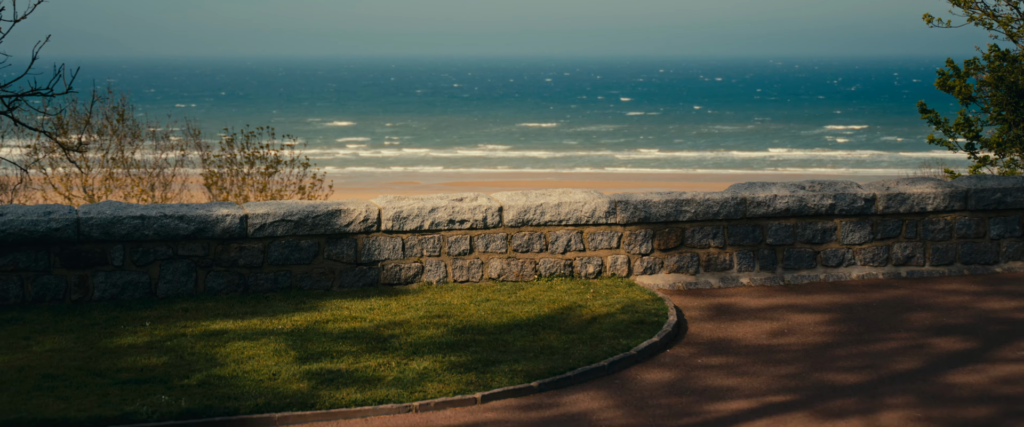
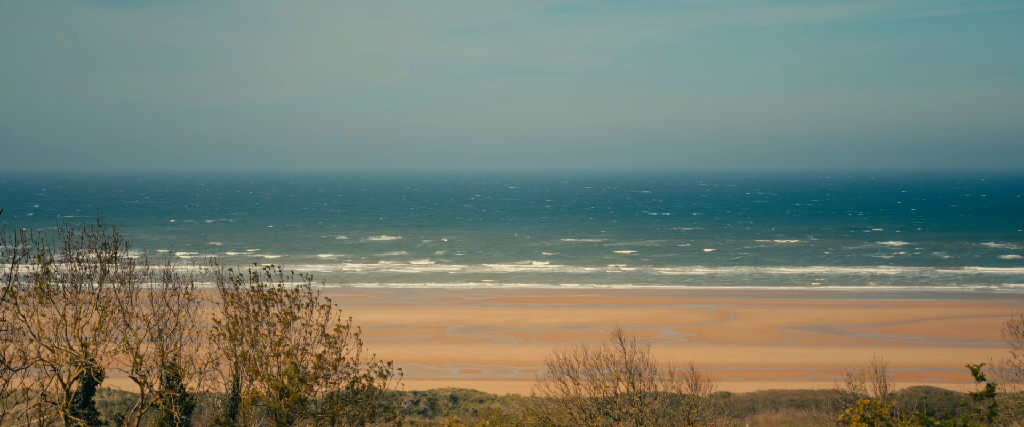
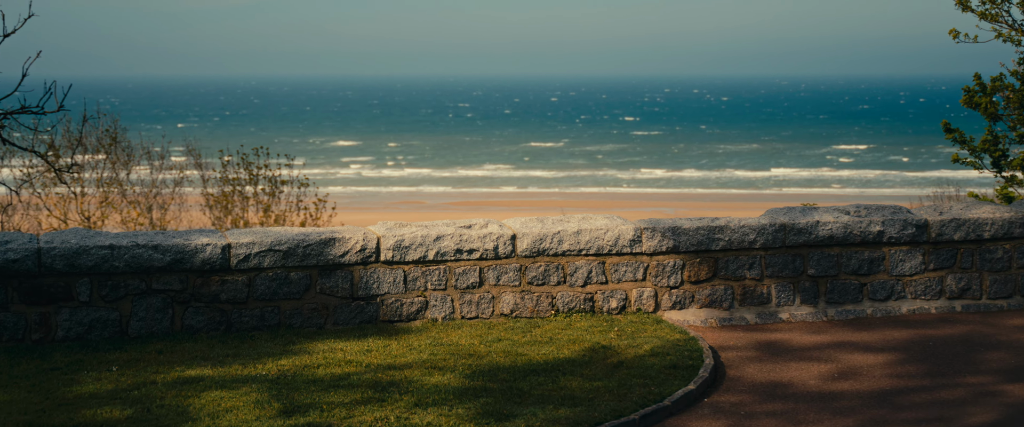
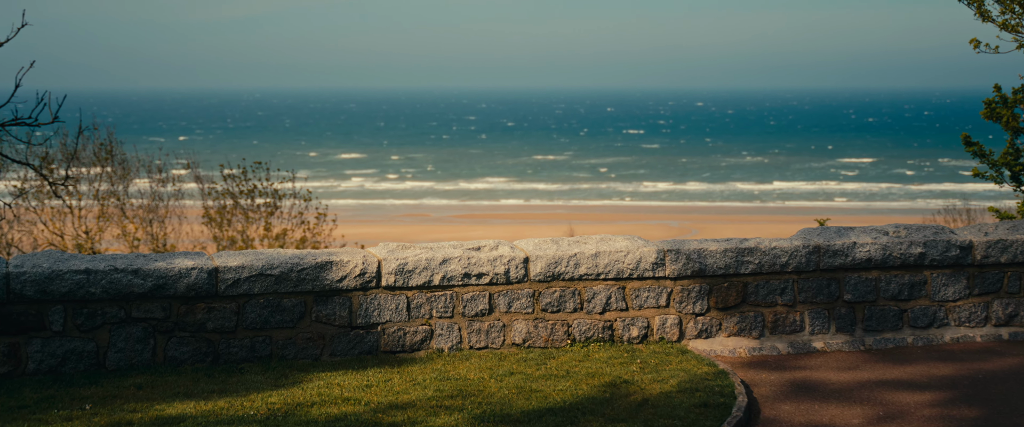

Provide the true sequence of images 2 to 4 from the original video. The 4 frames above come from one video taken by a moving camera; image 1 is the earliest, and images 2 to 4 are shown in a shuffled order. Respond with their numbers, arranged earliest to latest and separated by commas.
3, 4, 2
